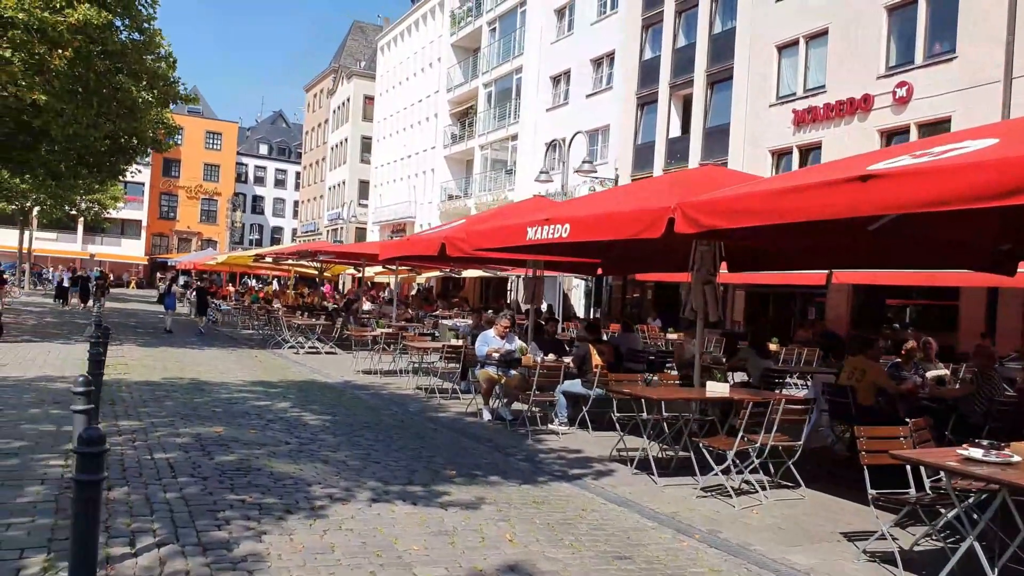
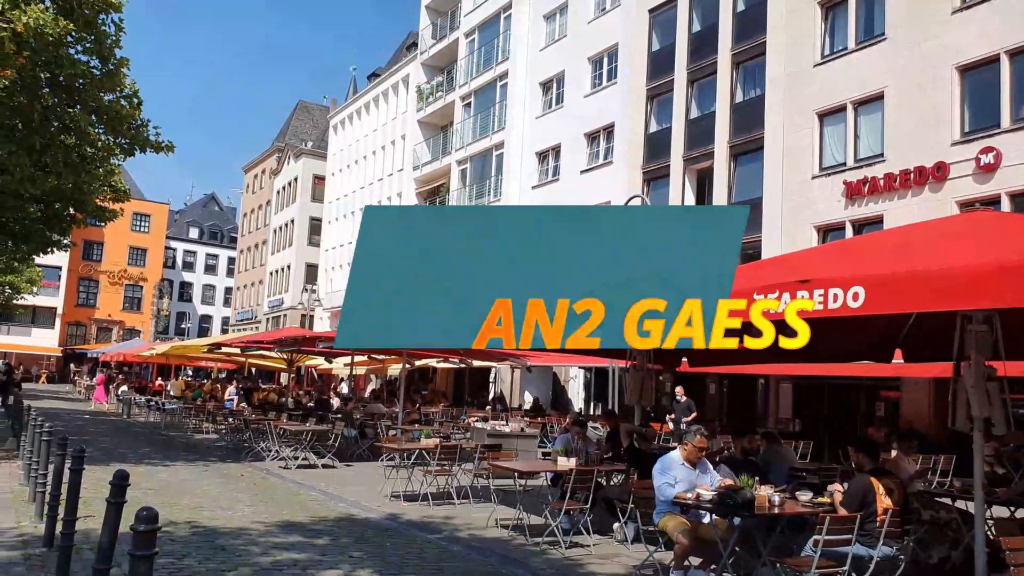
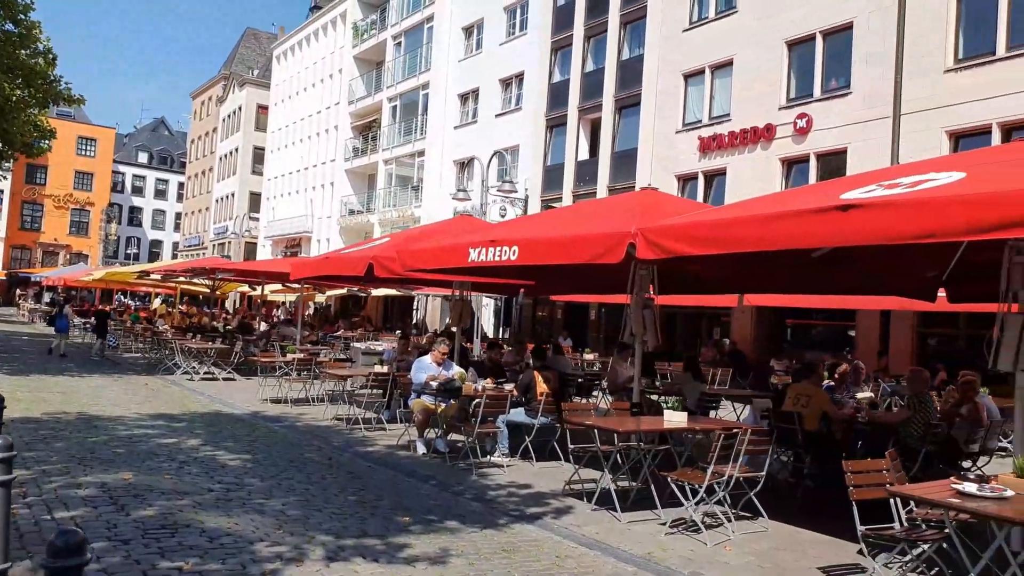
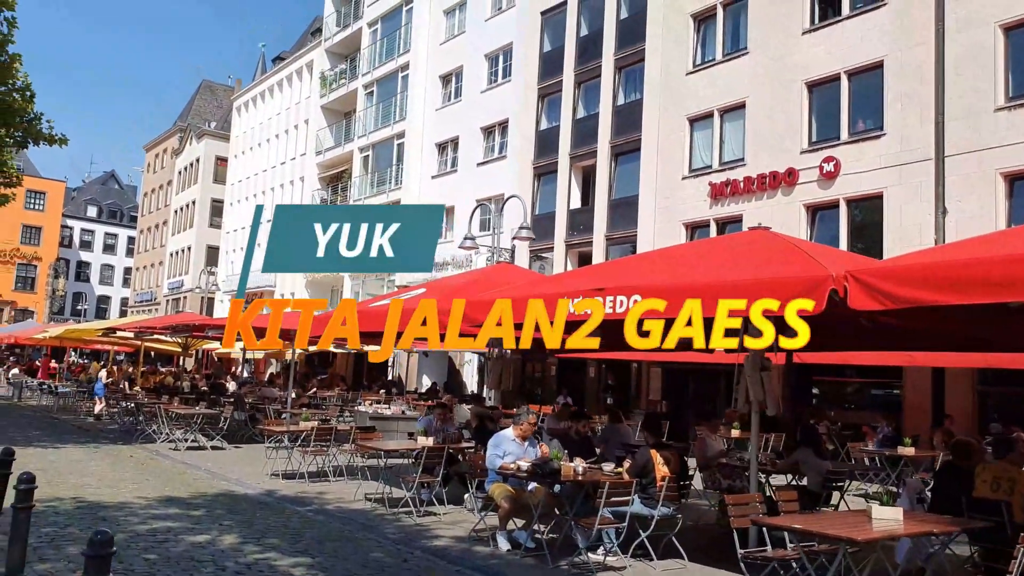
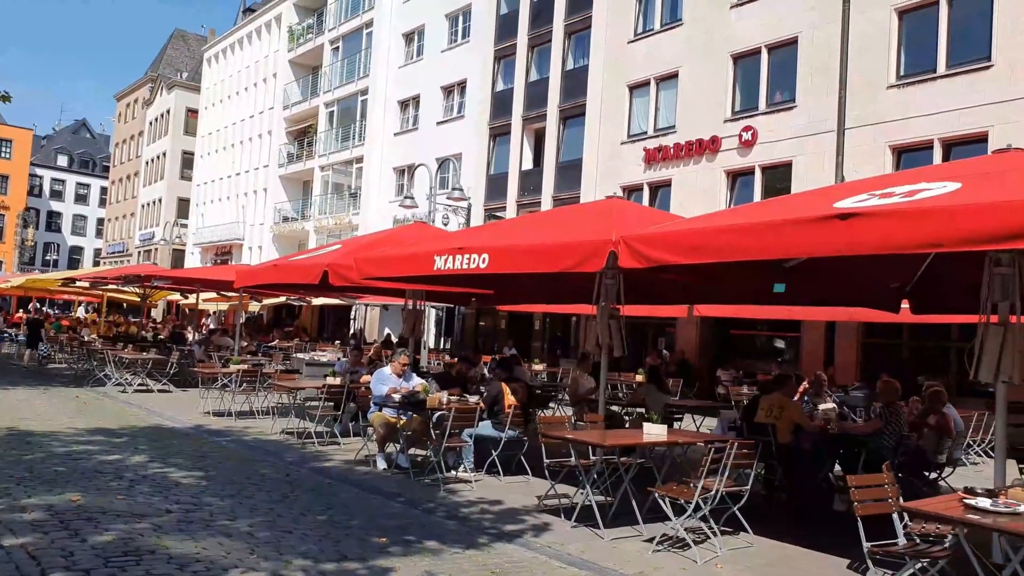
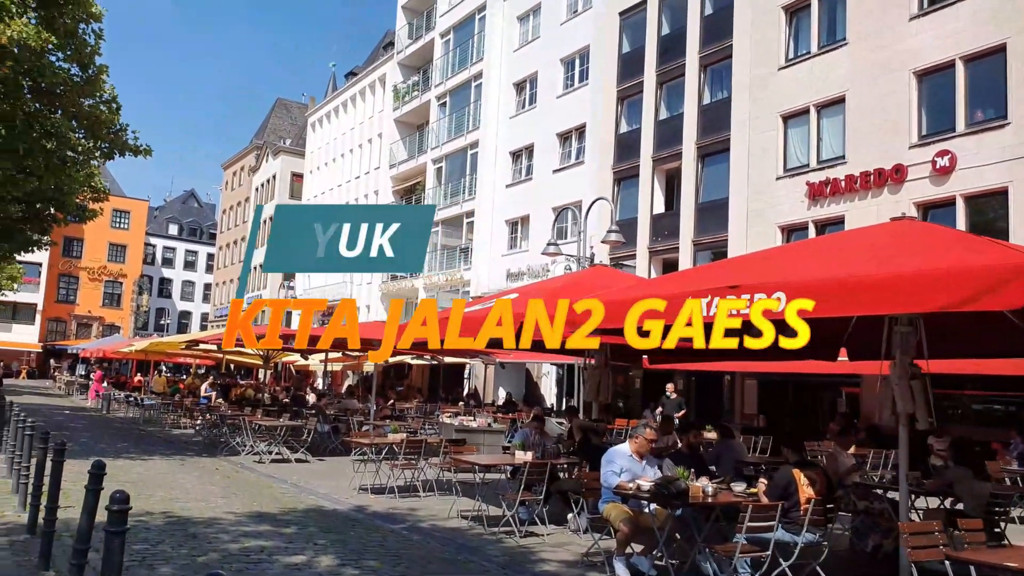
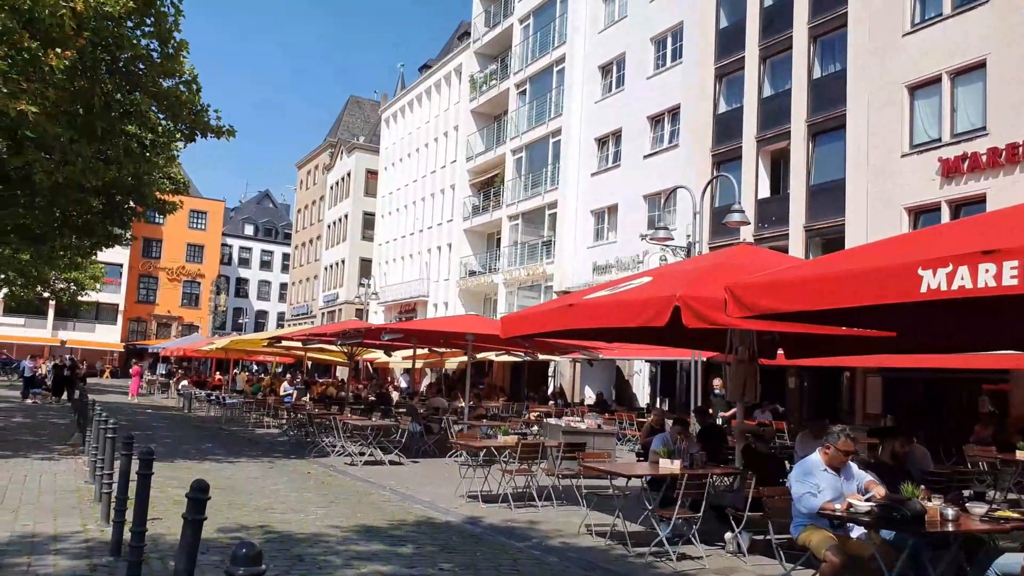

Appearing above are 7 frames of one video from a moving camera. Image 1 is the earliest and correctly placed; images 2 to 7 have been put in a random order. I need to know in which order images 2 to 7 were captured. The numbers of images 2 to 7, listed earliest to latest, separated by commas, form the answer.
3, 5, 4, 6, 2, 7
